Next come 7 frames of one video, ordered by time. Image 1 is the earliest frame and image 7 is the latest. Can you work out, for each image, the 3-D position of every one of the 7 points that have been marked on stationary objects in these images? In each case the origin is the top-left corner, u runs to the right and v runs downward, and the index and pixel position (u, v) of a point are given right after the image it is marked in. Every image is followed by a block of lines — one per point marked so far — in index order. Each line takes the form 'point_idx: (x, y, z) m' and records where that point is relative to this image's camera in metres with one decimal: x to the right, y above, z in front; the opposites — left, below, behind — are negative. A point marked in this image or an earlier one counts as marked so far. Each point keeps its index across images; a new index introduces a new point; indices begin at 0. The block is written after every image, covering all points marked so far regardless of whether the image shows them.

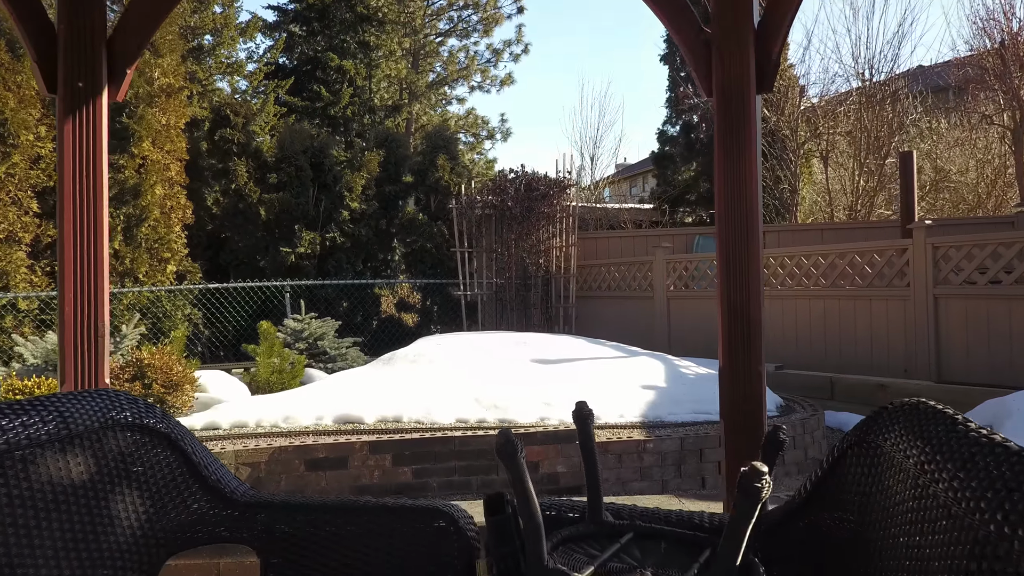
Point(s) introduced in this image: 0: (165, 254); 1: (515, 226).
0: (-4.1, +0.4, +8.7) m
1: (0.0, +0.8, +9.7) m
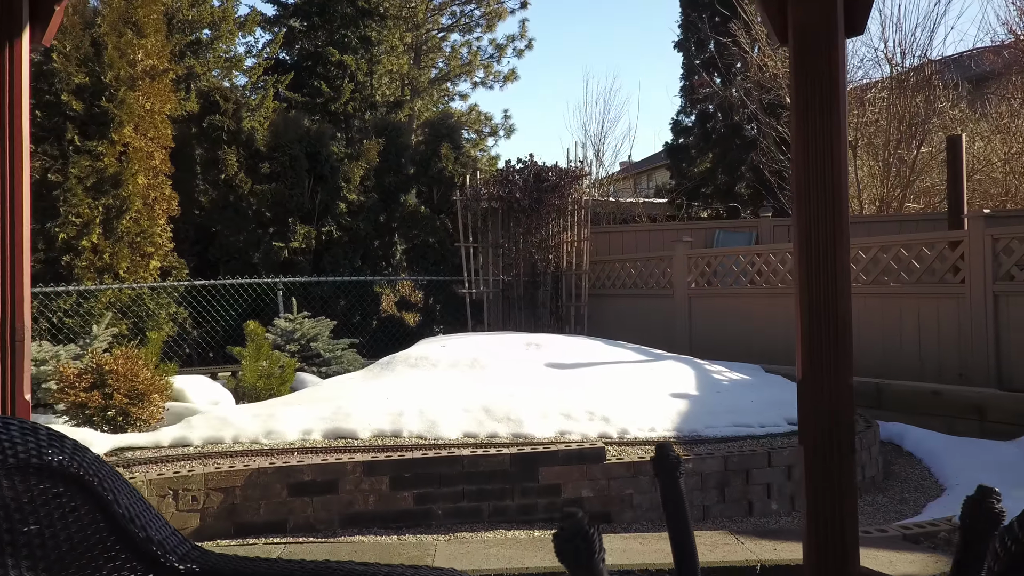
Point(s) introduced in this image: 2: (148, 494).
0: (-4.0, +0.4, +8.1) m
1: (+0.1, +0.8, +9.0) m
2: (-1.7, -1.0, +3.4) m
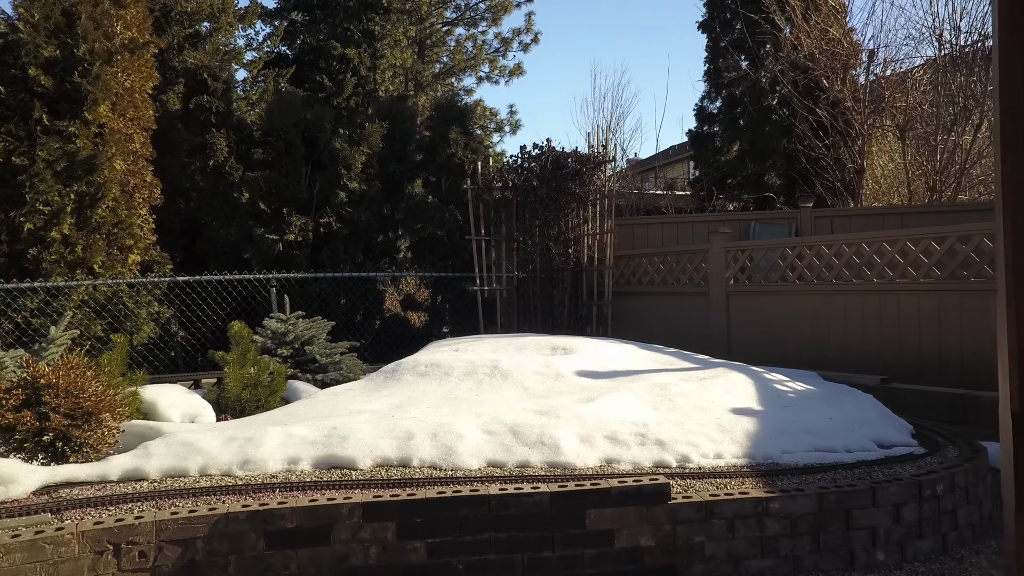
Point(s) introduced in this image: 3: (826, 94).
0: (-3.8, +0.5, +7.3) m
1: (+0.3, +0.8, +8.2) m
2: (-1.5, -0.9, +2.6) m
3: (+4.2, +2.6, +9.8) m
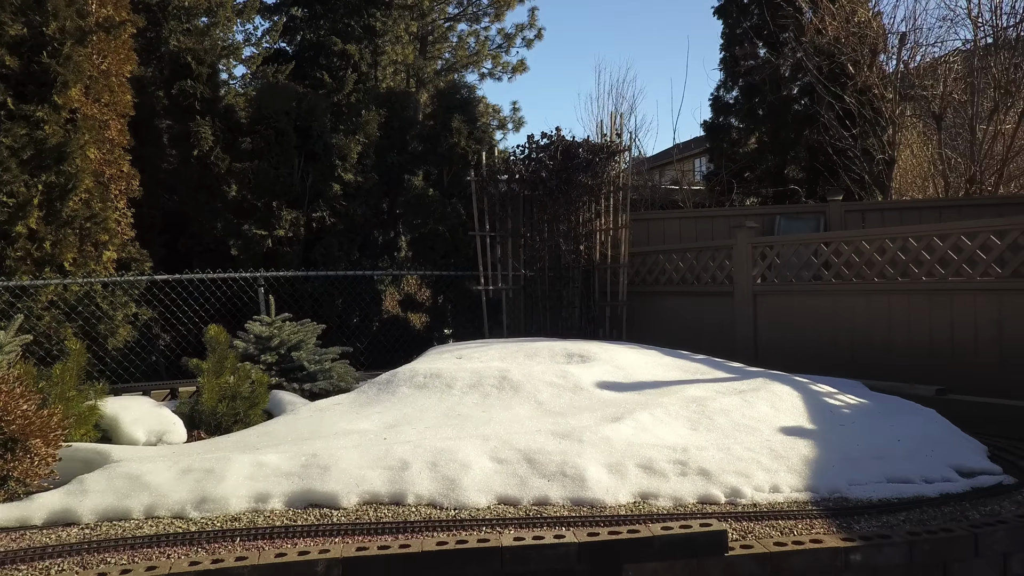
0: (-3.7, +0.5, +6.7) m
1: (+0.4, +0.9, +7.6) m
2: (-1.5, -0.9, +2.0) m
3: (+4.3, +2.6, +9.2) m
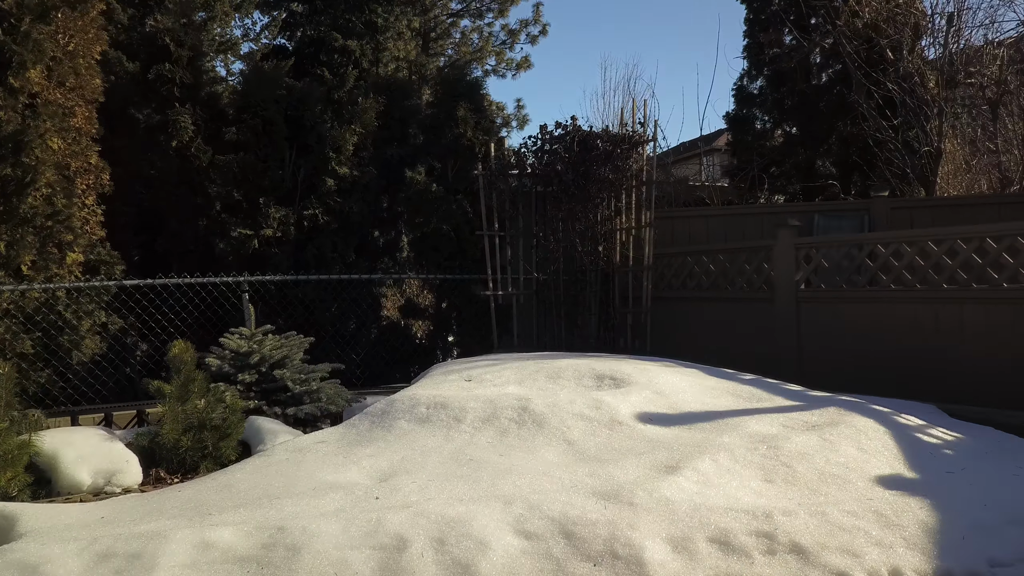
0: (-3.6, +0.4, +6.0) m
1: (+0.5, +0.8, +6.9) m
2: (-1.4, -1.0, +1.3) m
3: (+4.4, +2.5, +8.4) m
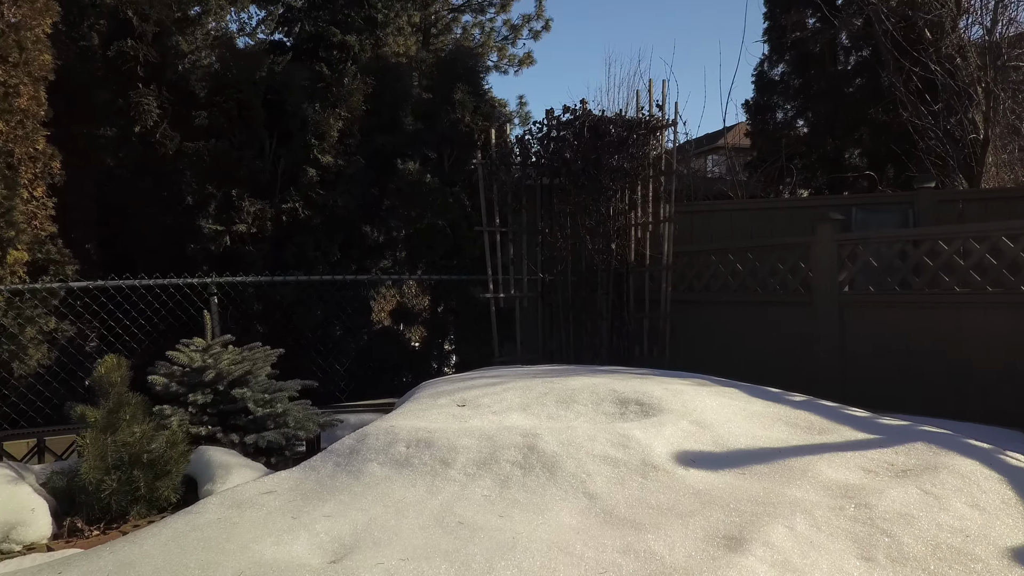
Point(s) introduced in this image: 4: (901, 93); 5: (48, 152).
0: (-3.6, +0.4, +5.2) m
1: (+0.5, +0.8, +6.1) m
2: (-1.4, -1.0, +0.6) m
3: (+4.4, +2.5, +7.7) m
4: (+4.2, +2.1, +8.0) m
5: (-3.6, +1.1, +5.7) m
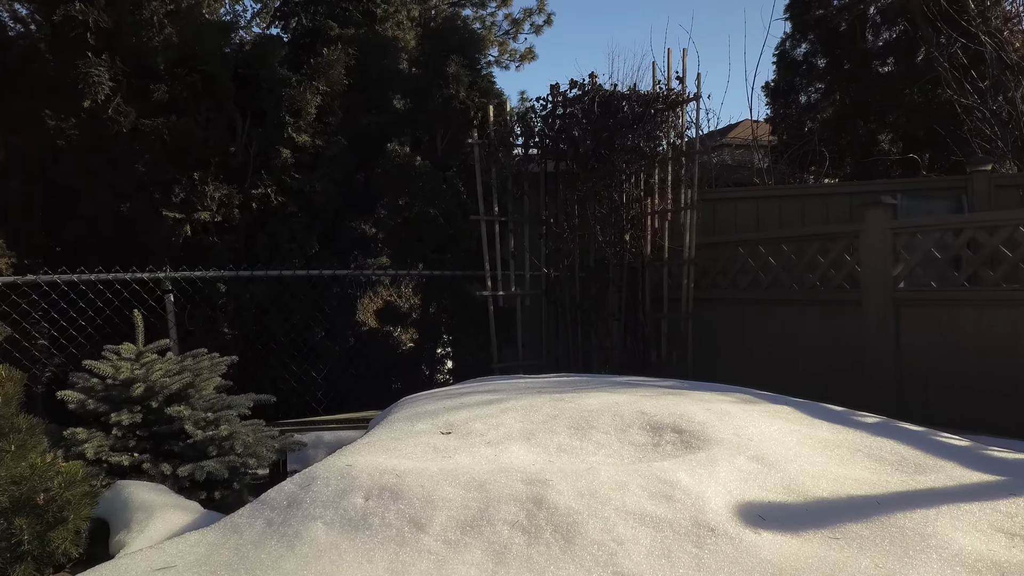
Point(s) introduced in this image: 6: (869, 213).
0: (-3.6, +0.4, +4.5) m
1: (+0.5, +0.8, +5.4) m
2: (-1.4, -1.0, -0.2) m
3: (+4.4, +2.5, +6.9) m
4: (+4.2, +2.1, +7.2) m
5: (-3.6, +1.1, +4.9) m
6: (+2.3, +0.5, +4.6) m
